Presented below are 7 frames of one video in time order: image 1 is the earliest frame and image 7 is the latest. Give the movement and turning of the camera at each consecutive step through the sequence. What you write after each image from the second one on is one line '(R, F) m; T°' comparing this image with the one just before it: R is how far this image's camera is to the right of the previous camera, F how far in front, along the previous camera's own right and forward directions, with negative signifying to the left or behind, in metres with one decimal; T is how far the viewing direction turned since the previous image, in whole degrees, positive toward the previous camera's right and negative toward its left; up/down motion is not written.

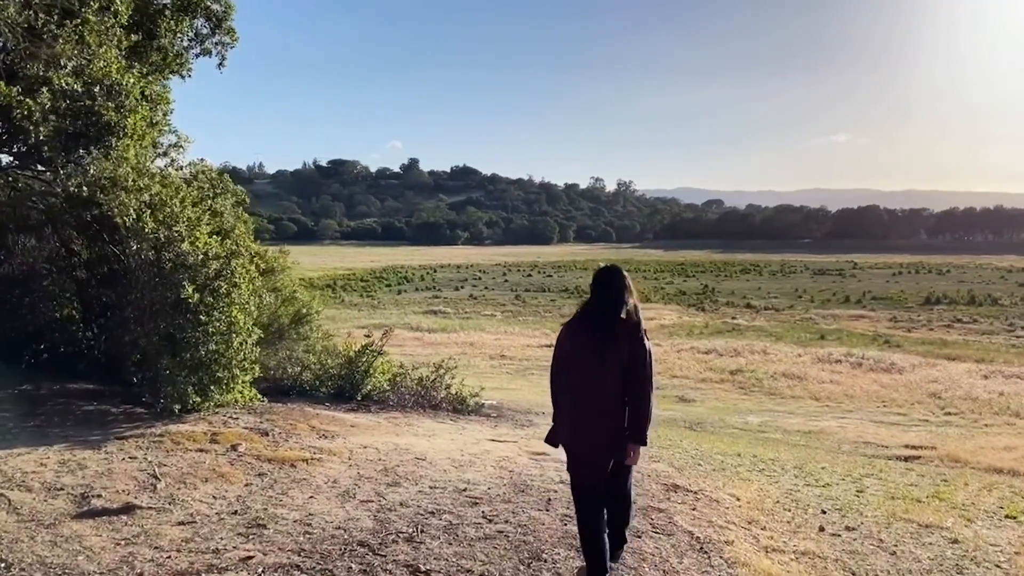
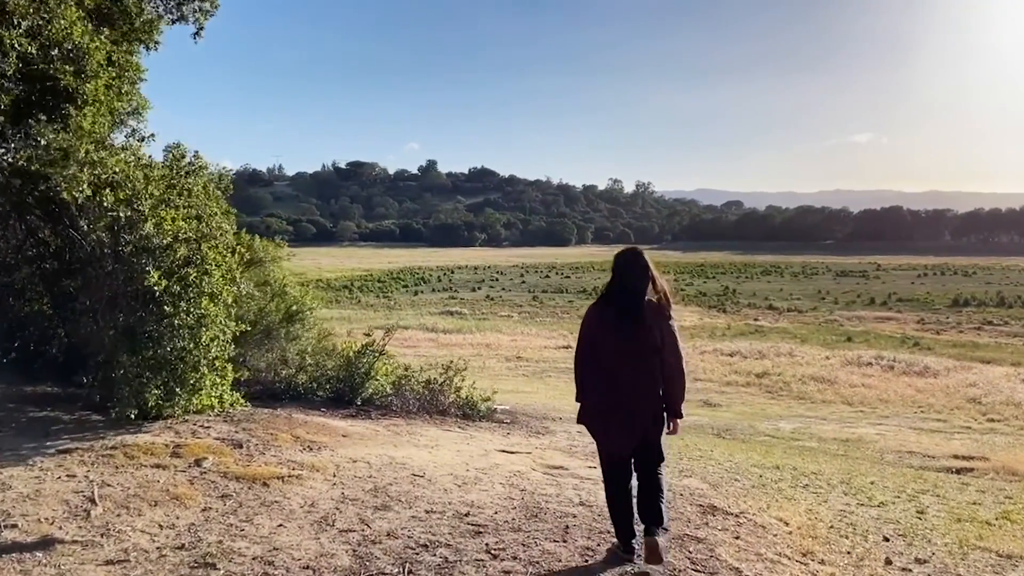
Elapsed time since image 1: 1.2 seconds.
(+0.1, +1.1) m; -1°
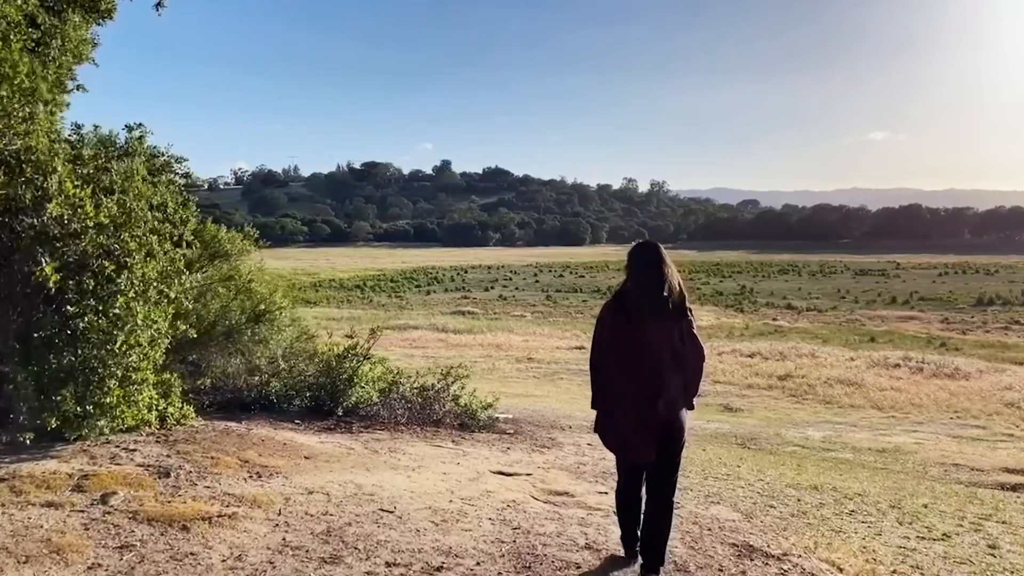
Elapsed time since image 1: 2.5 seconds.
(+0.2, +1.3) m; -1°
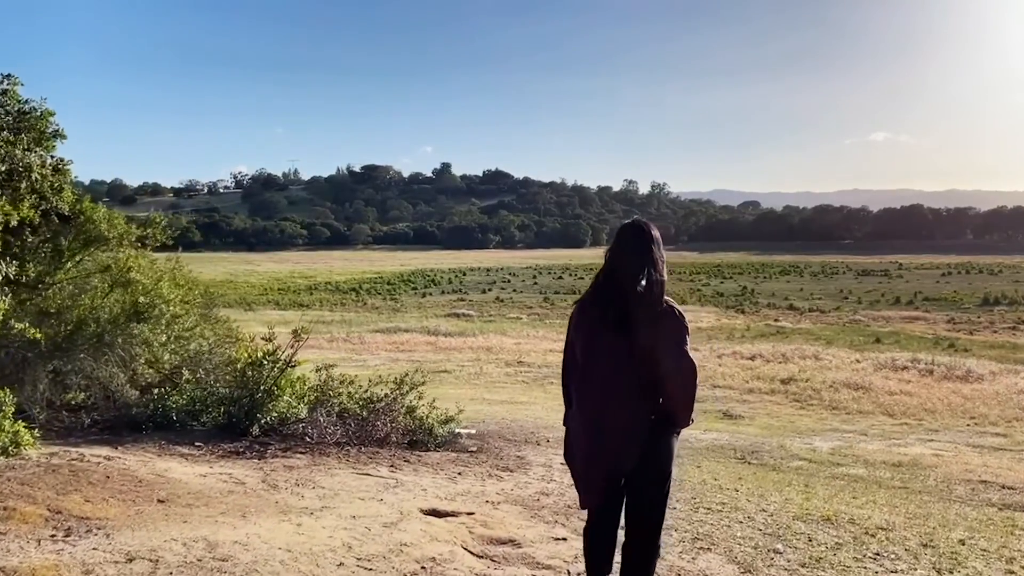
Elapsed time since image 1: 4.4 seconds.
(+0.6, +1.7) m; 0°
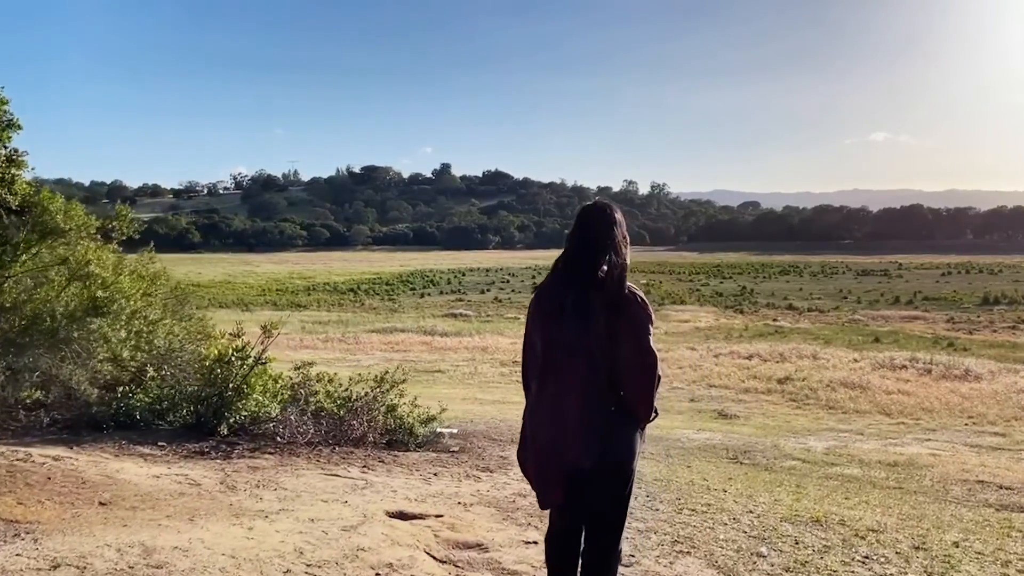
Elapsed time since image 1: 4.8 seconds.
(+0.2, +0.3) m; 0°
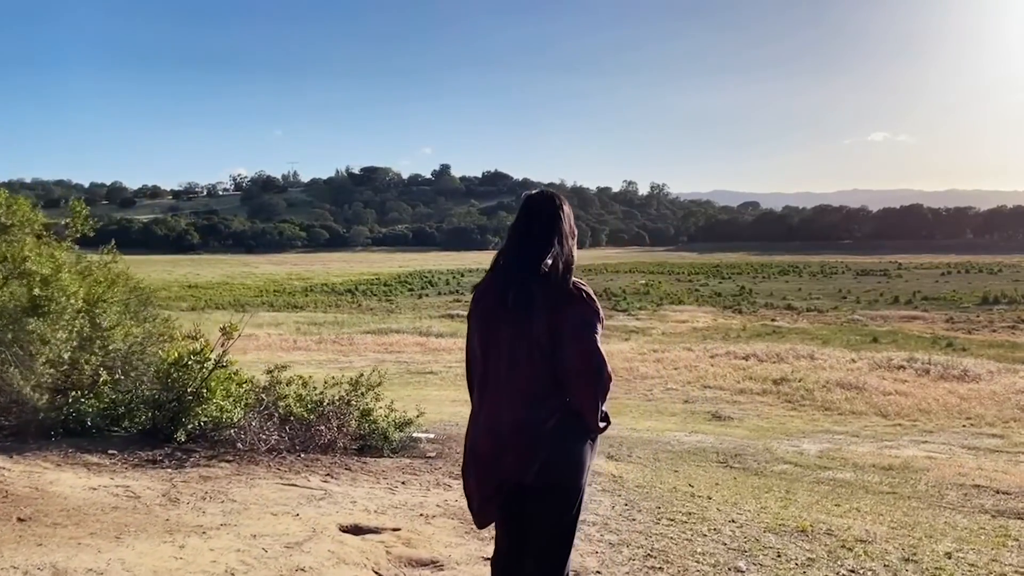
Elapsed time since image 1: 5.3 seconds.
(+0.3, +0.4) m; 0°
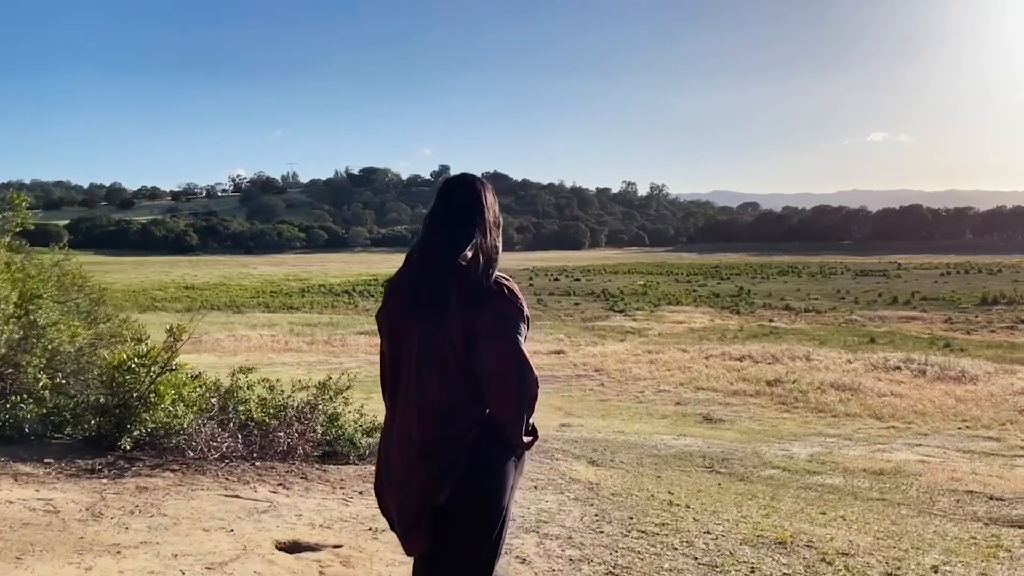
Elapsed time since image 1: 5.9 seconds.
(+0.4, +0.4) m; 0°
